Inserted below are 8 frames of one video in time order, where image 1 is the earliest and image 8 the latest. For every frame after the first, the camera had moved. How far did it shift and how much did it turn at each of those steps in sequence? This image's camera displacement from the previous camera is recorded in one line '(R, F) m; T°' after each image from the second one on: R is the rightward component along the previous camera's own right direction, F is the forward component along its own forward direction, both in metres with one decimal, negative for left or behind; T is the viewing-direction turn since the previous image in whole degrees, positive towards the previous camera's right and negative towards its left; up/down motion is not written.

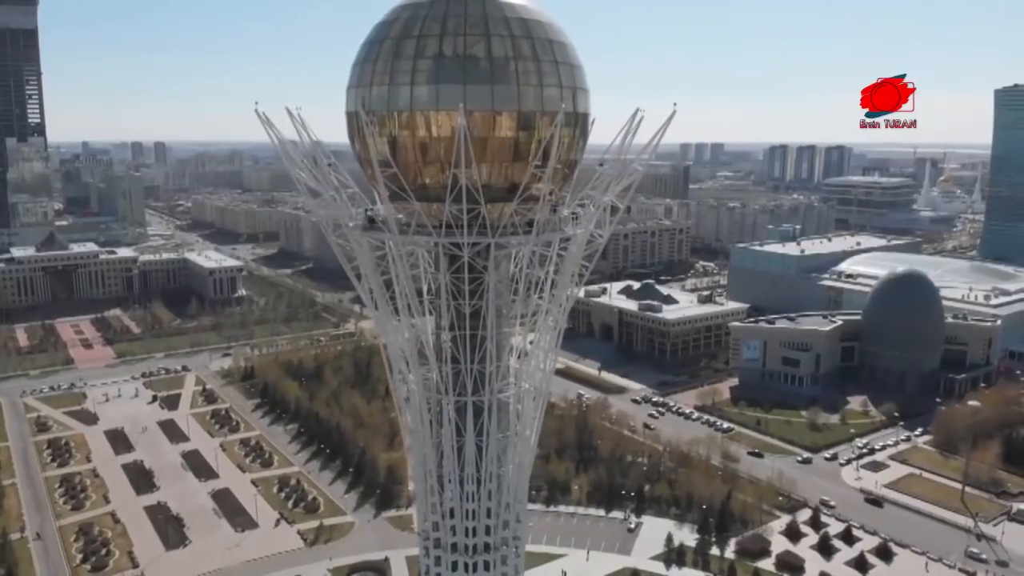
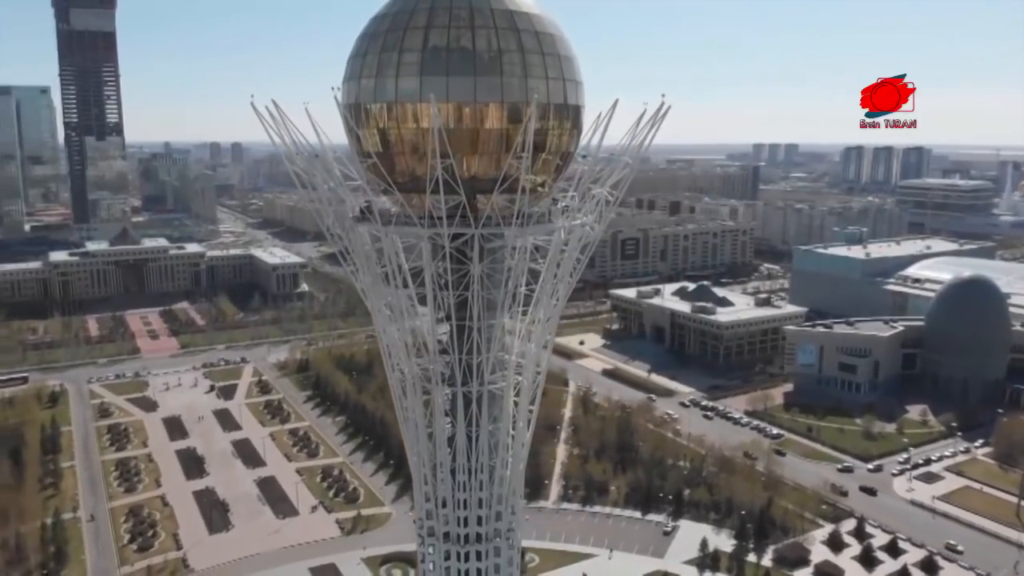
(+1.6, +0.1) m; -5°
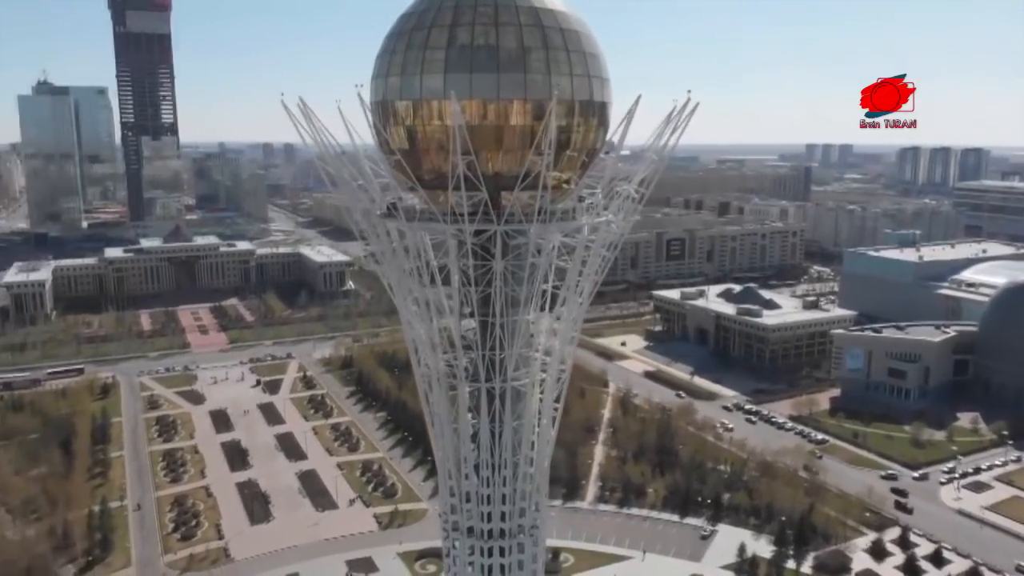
(+0.5, 0.0) m; -3°
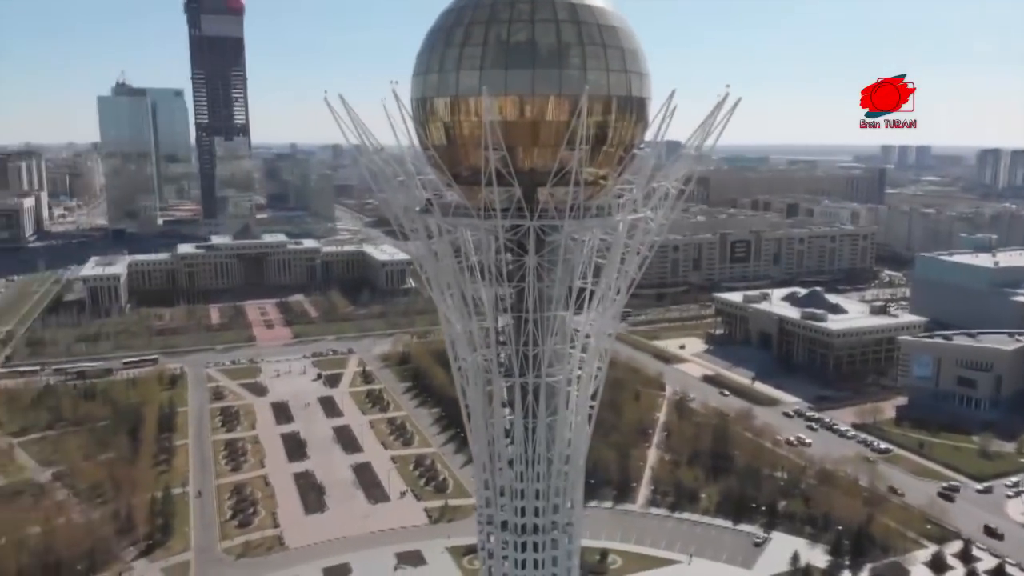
(+0.6, 0.0) m; -5°
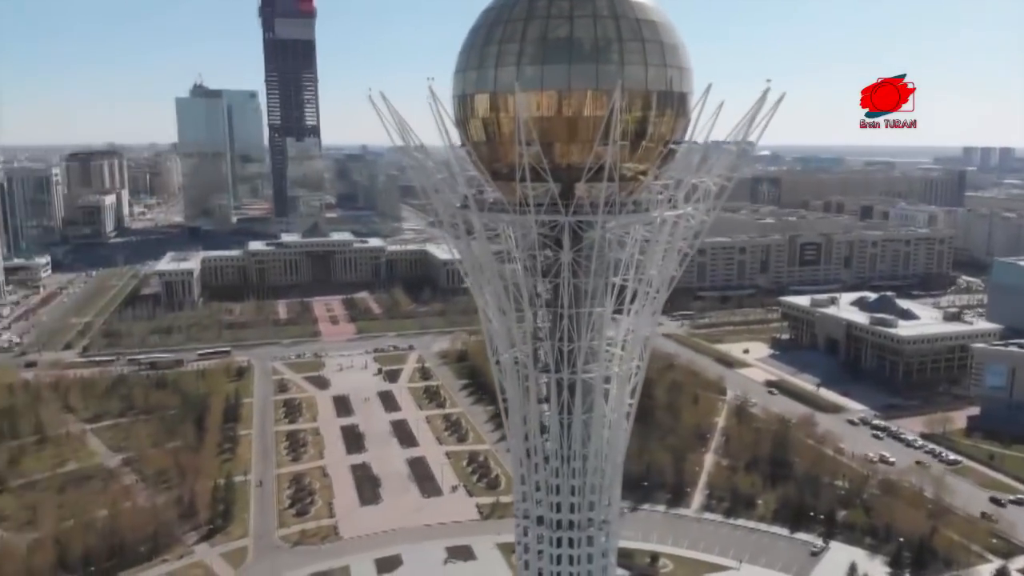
(+0.6, 0.0) m; -5°
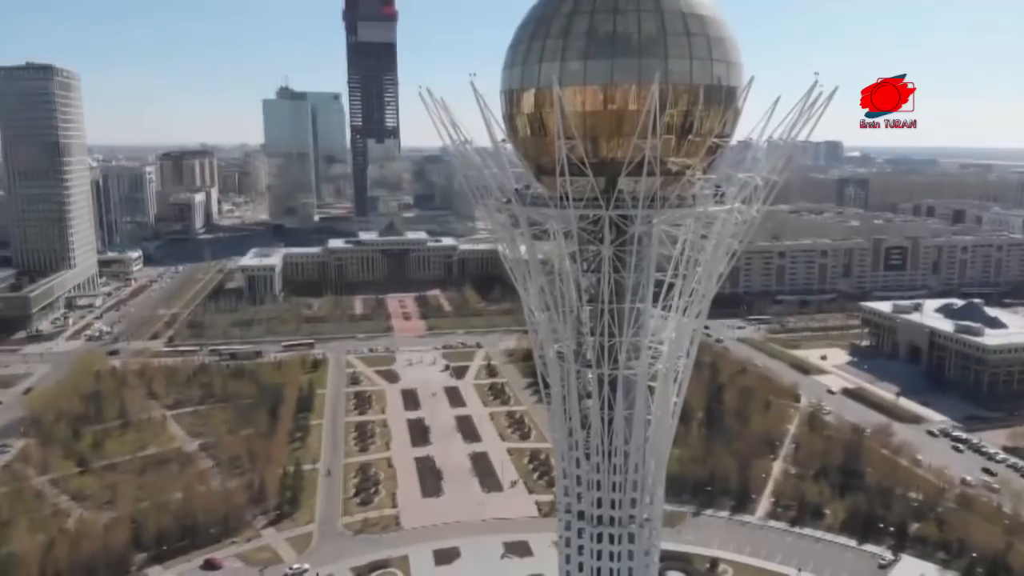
(+0.8, 0.0) m; -6°
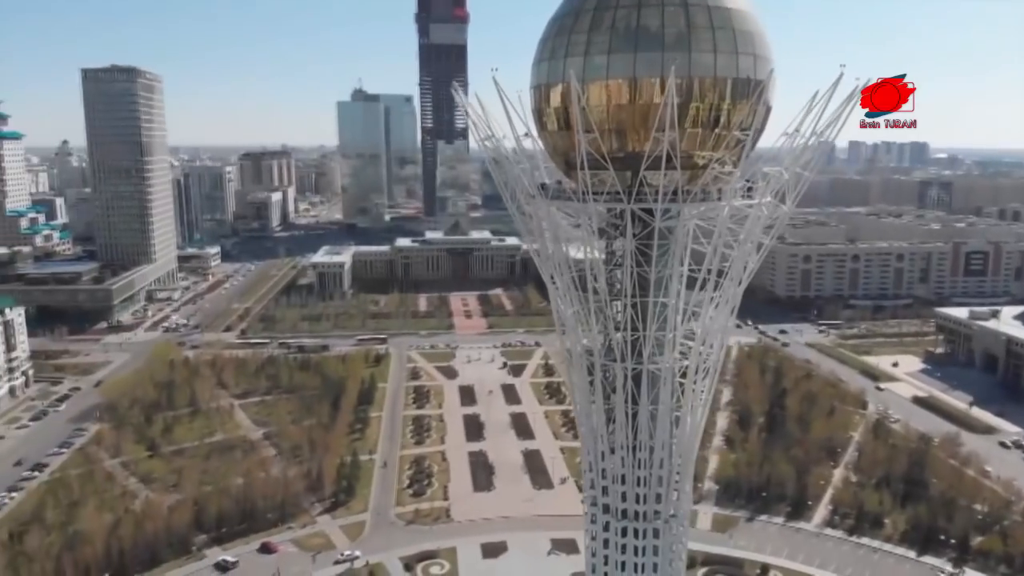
(+1.0, -0.1) m; -5°
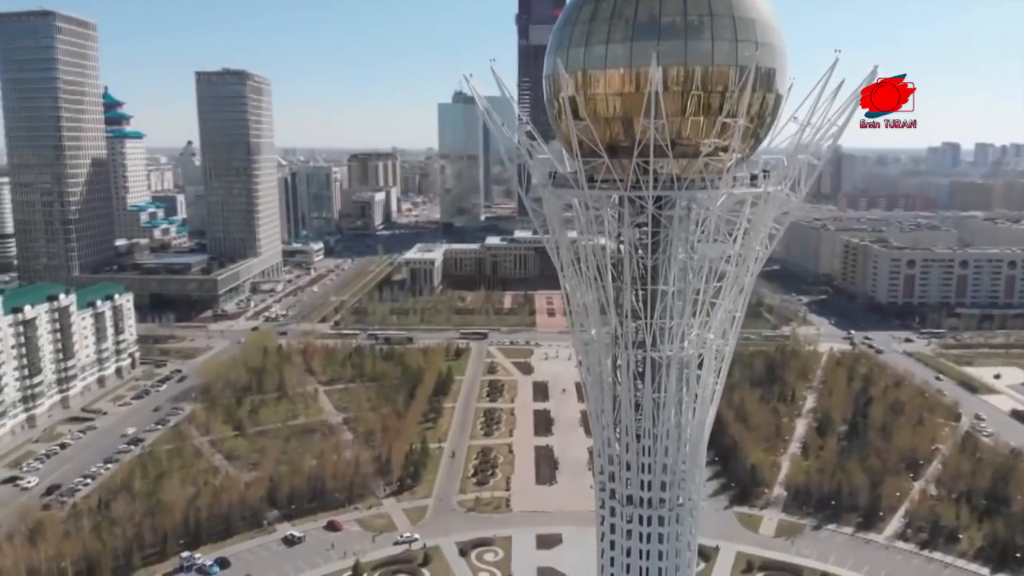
(+2.2, -0.3) m; -8°
